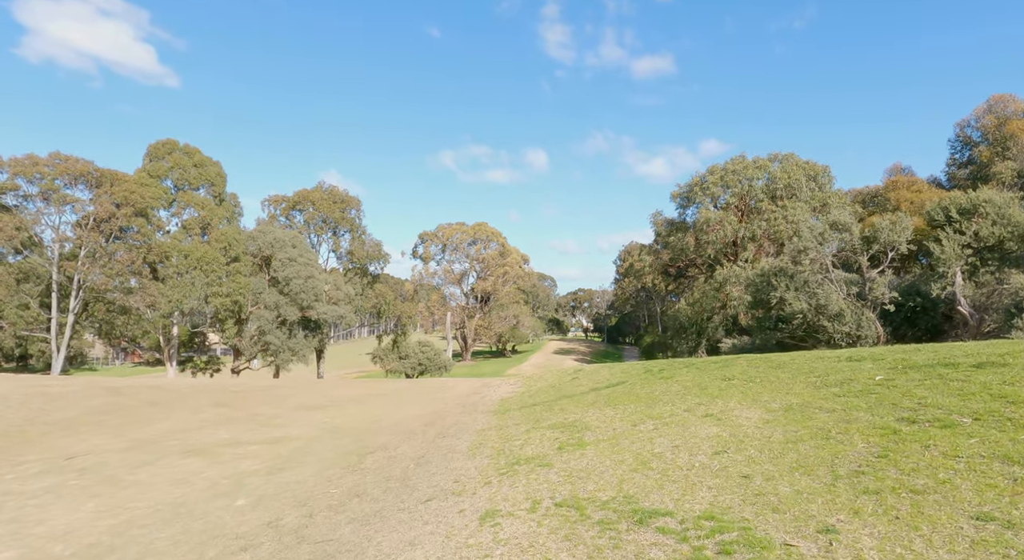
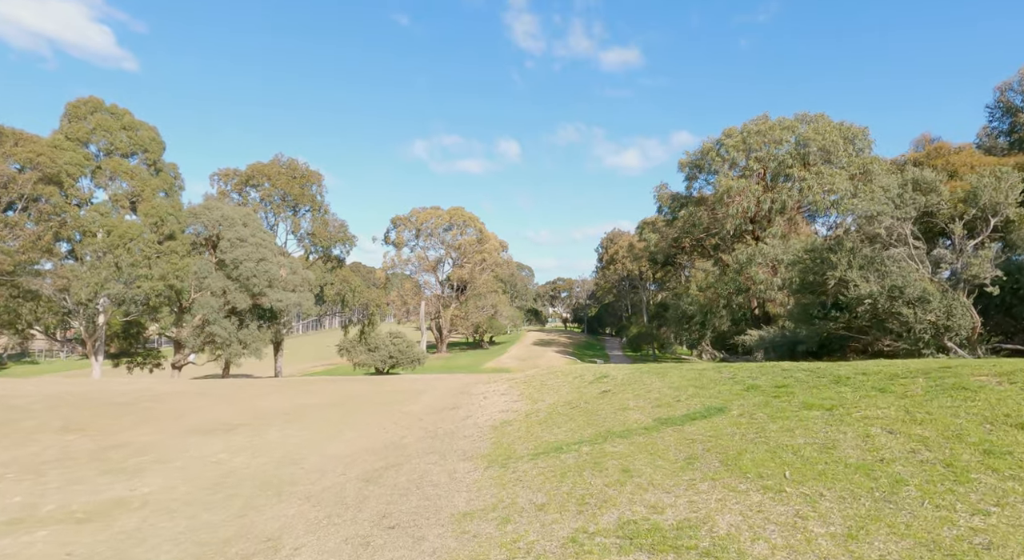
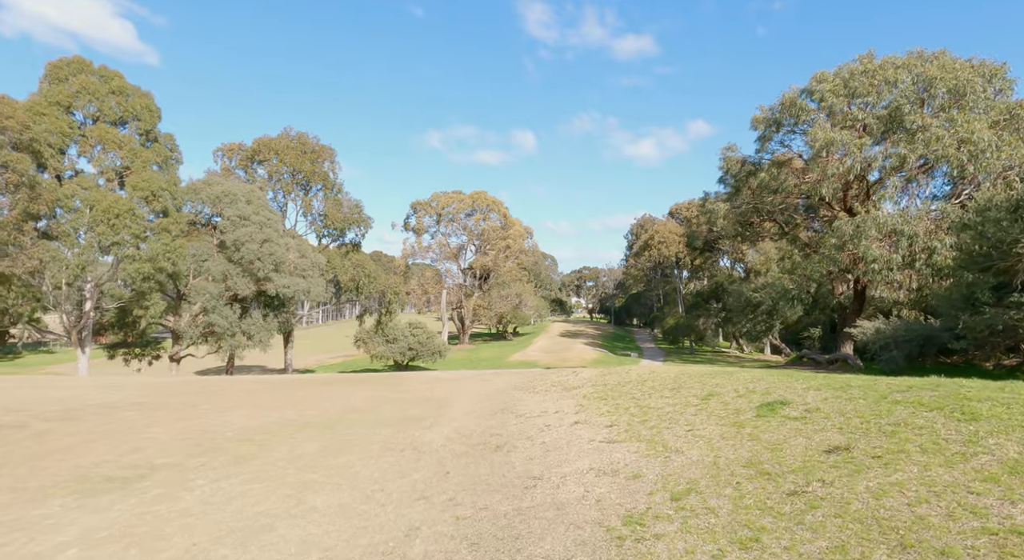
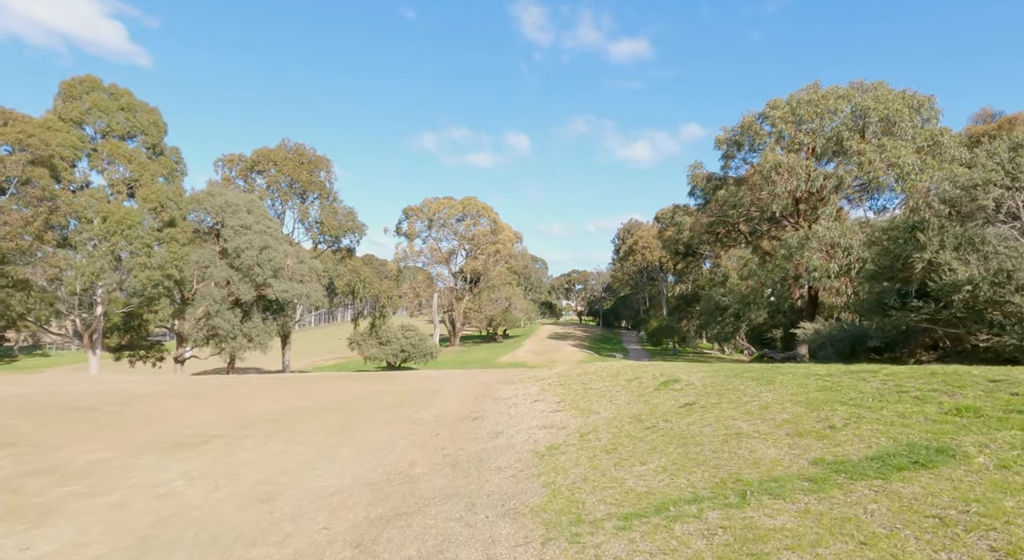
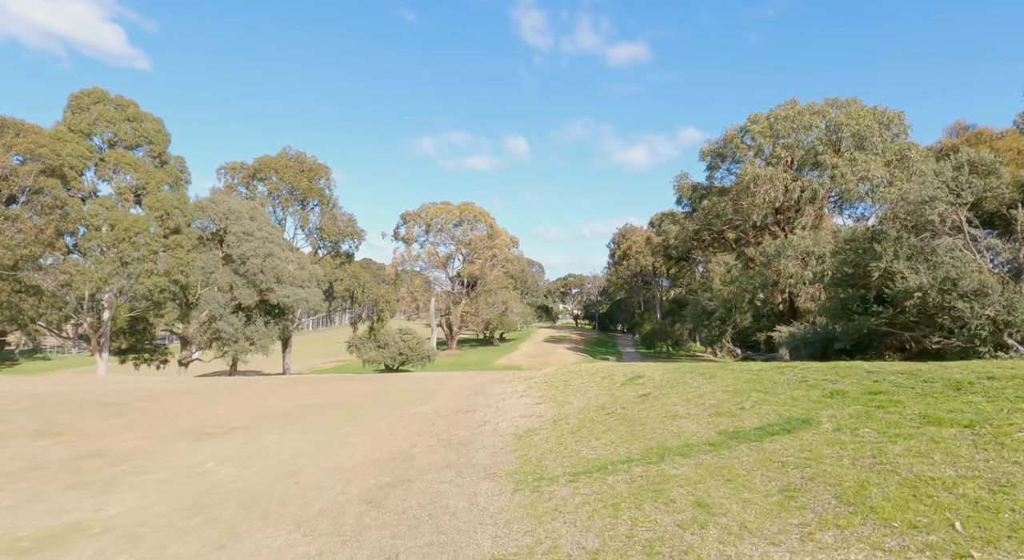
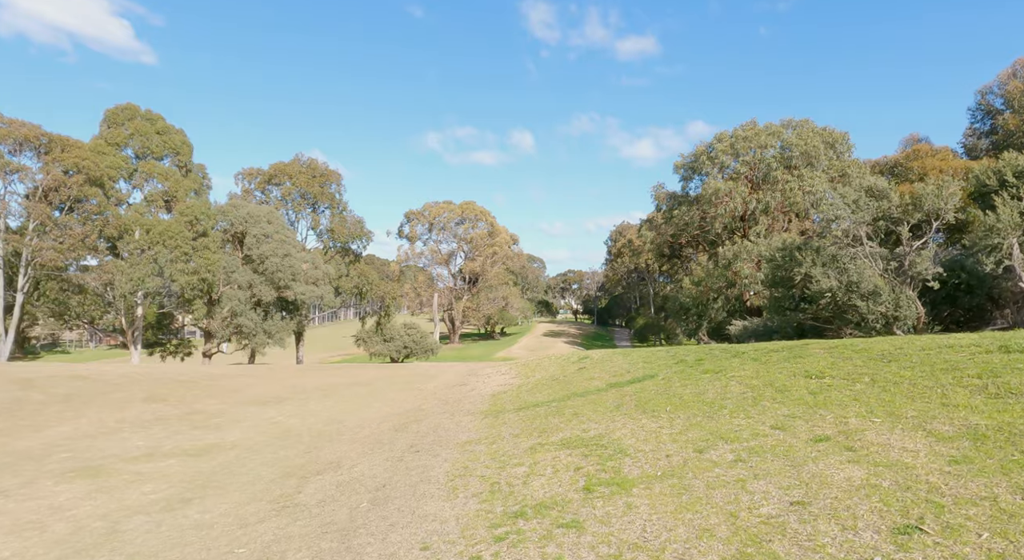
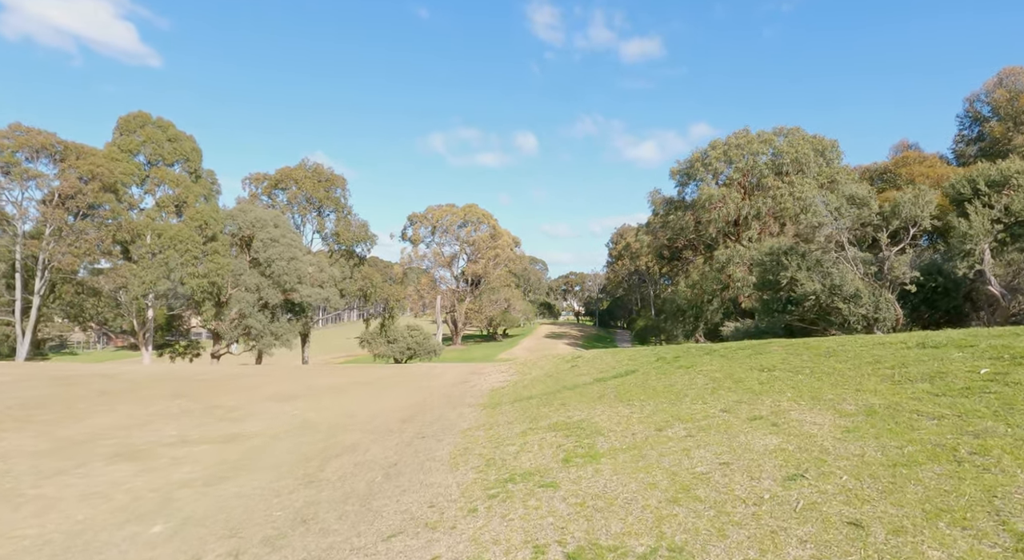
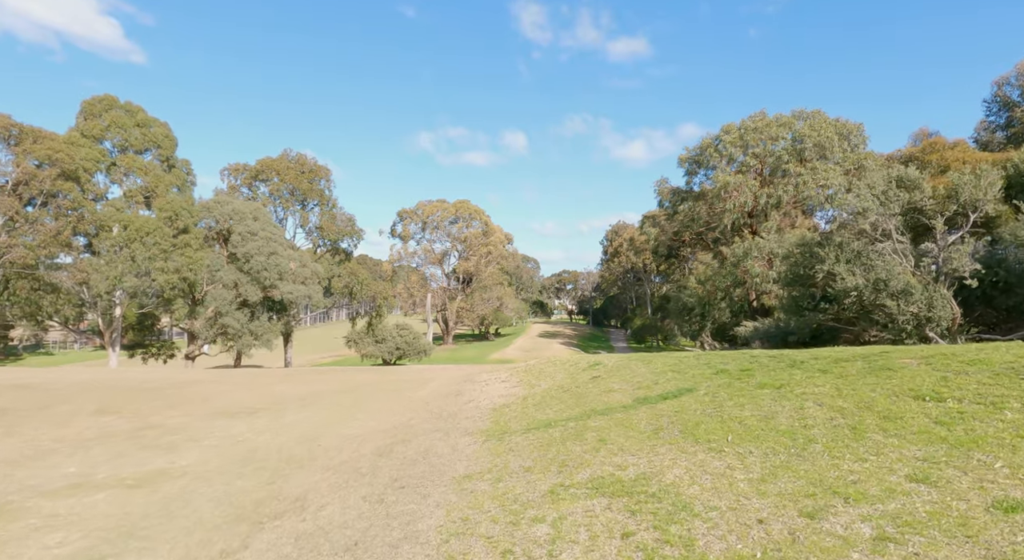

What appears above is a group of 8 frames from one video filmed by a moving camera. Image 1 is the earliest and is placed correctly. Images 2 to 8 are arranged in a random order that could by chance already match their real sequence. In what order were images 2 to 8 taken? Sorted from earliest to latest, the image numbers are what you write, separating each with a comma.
7, 6, 8, 2, 5, 4, 3
